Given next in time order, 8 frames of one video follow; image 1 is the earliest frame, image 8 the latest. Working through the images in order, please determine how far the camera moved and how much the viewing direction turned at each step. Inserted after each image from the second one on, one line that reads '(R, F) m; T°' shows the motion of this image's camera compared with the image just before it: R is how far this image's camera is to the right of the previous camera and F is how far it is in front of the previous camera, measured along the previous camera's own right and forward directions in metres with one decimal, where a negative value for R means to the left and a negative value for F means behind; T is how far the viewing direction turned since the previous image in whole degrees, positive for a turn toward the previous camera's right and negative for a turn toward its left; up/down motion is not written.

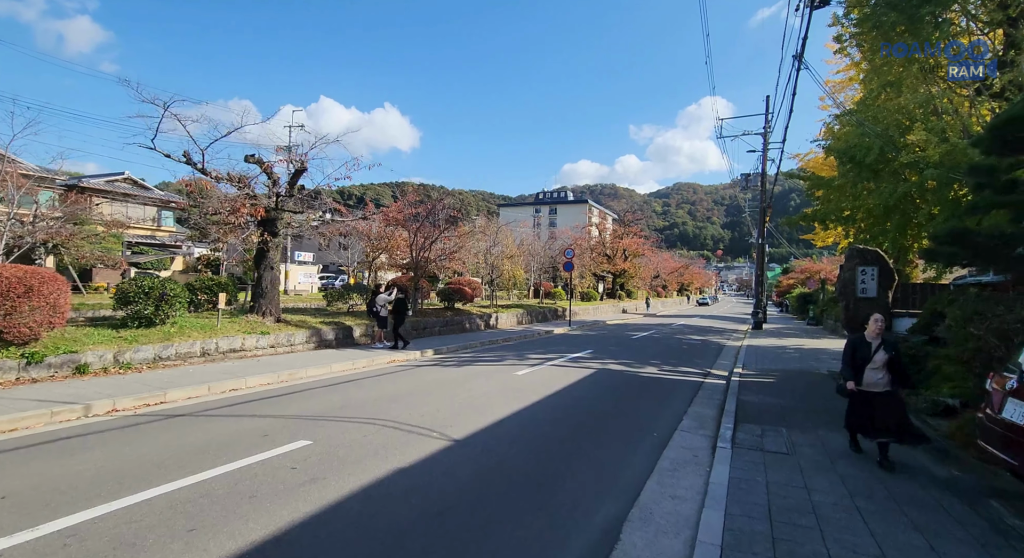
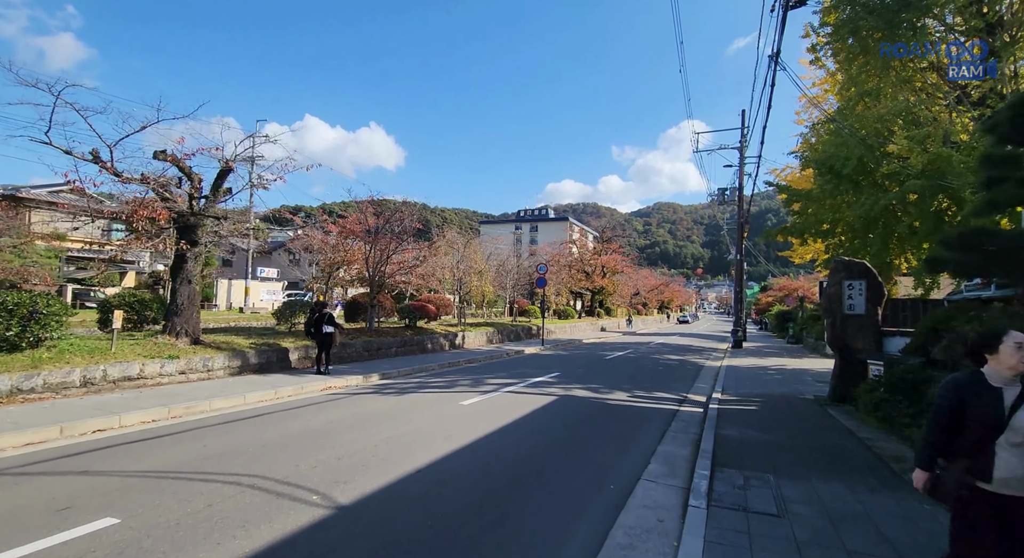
(+0.5, +1.2) m; +2°
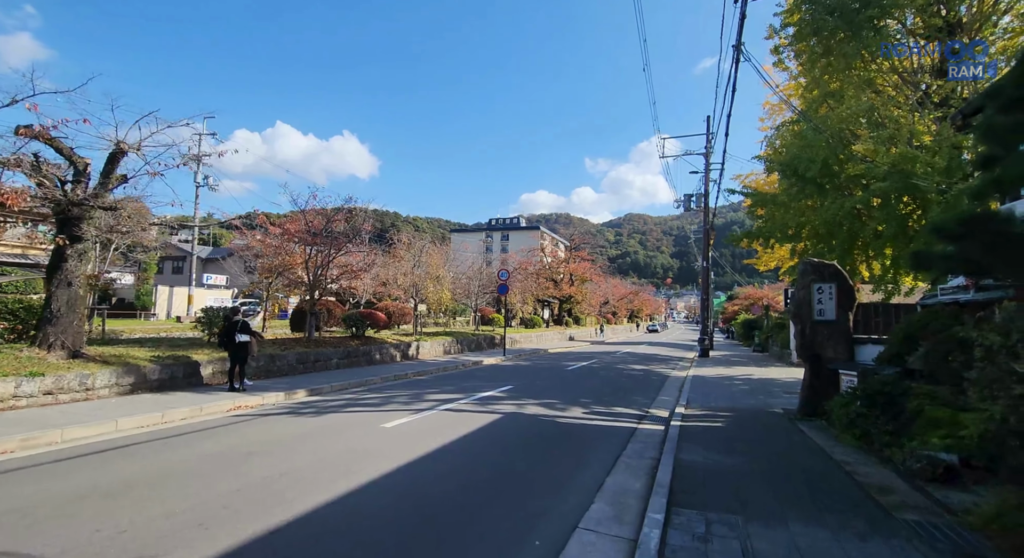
(+0.5, +1.1) m; +3°
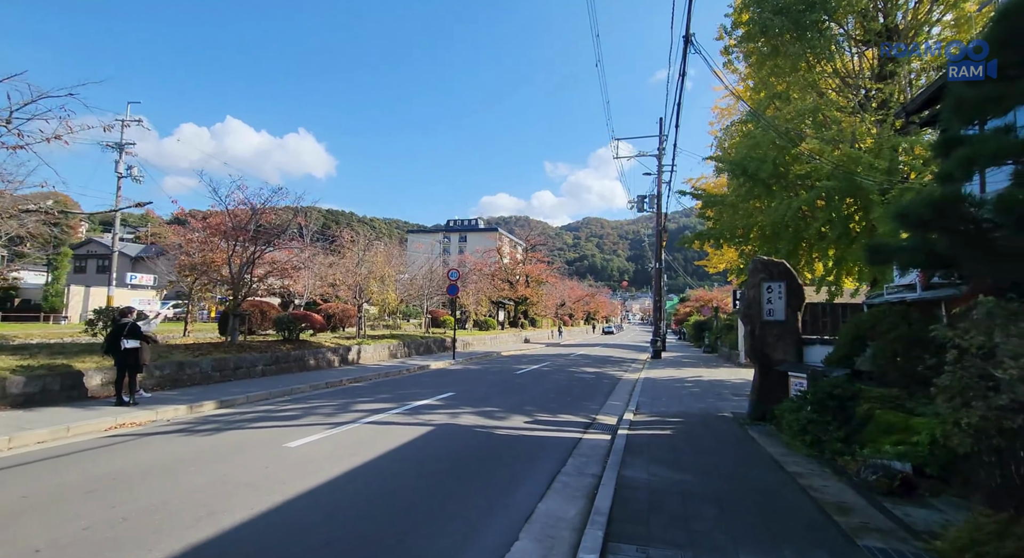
(+0.4, +0.7) m; +4°
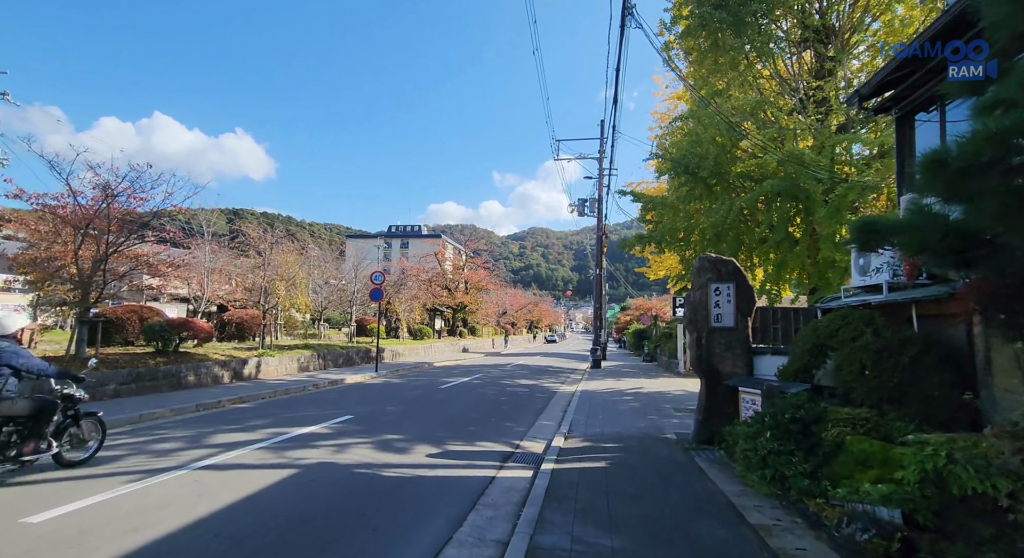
(+0.6, +1.6) m; +6°
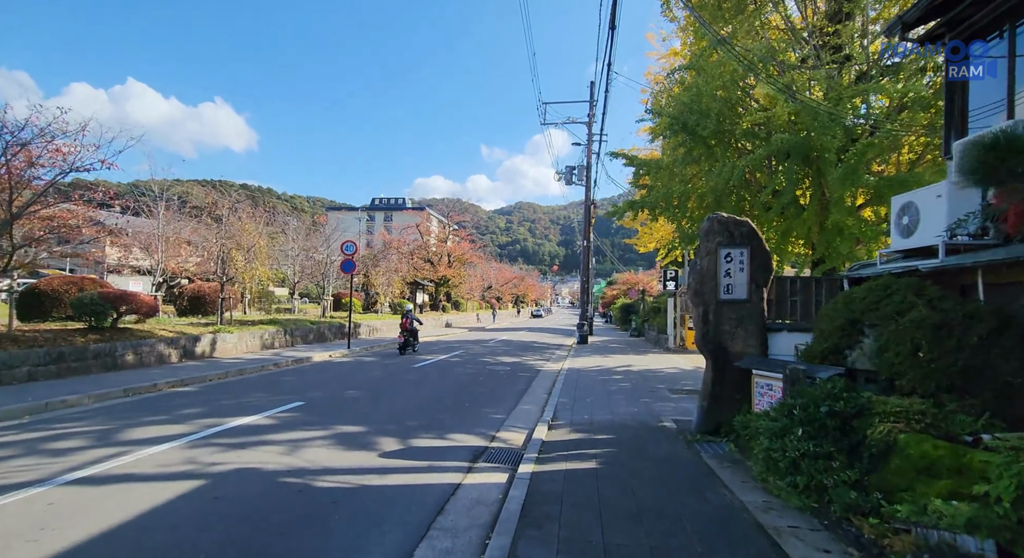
(+0.2, +1.3) m; +1°
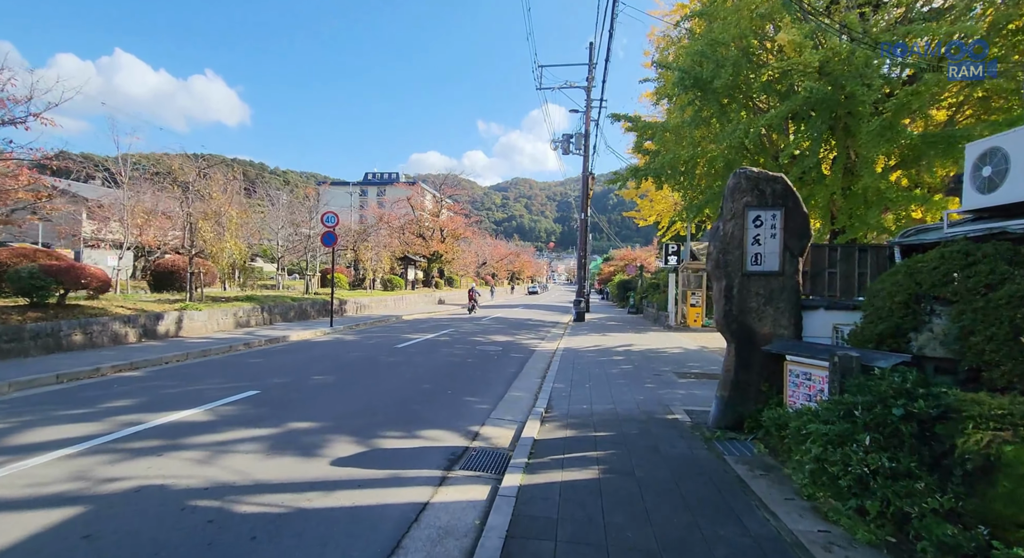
(+0.1, +1.2) m; 0°
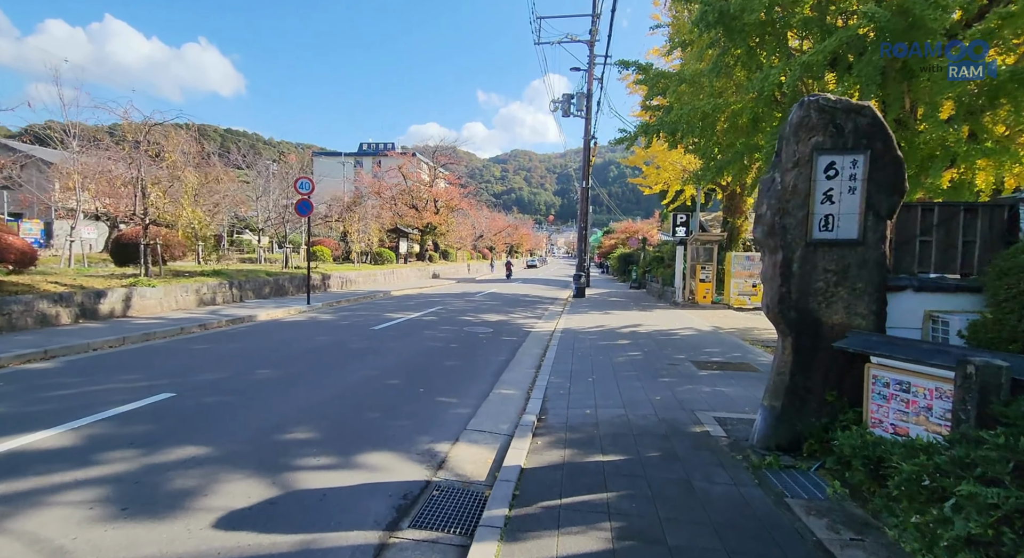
(+0.2, +1.6) m; 0°
